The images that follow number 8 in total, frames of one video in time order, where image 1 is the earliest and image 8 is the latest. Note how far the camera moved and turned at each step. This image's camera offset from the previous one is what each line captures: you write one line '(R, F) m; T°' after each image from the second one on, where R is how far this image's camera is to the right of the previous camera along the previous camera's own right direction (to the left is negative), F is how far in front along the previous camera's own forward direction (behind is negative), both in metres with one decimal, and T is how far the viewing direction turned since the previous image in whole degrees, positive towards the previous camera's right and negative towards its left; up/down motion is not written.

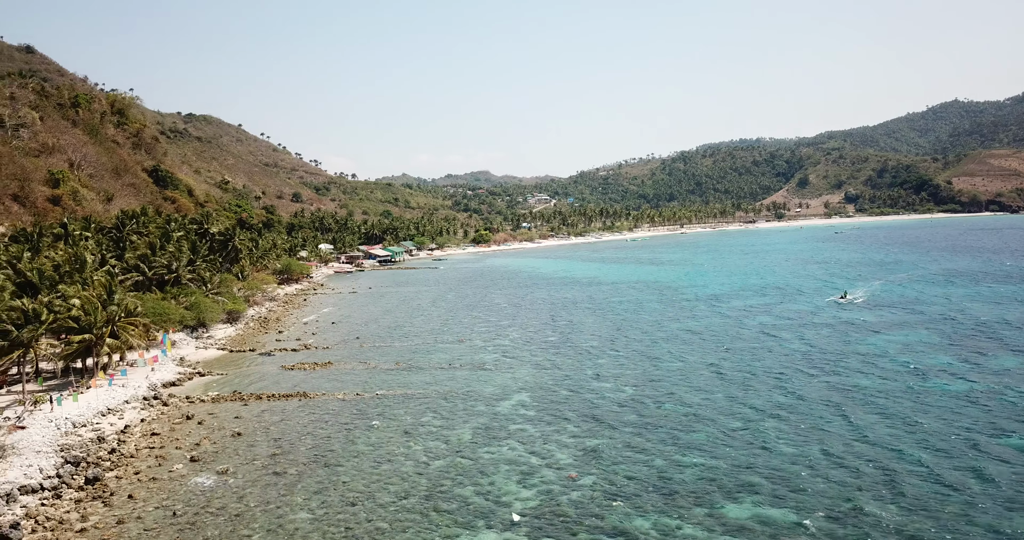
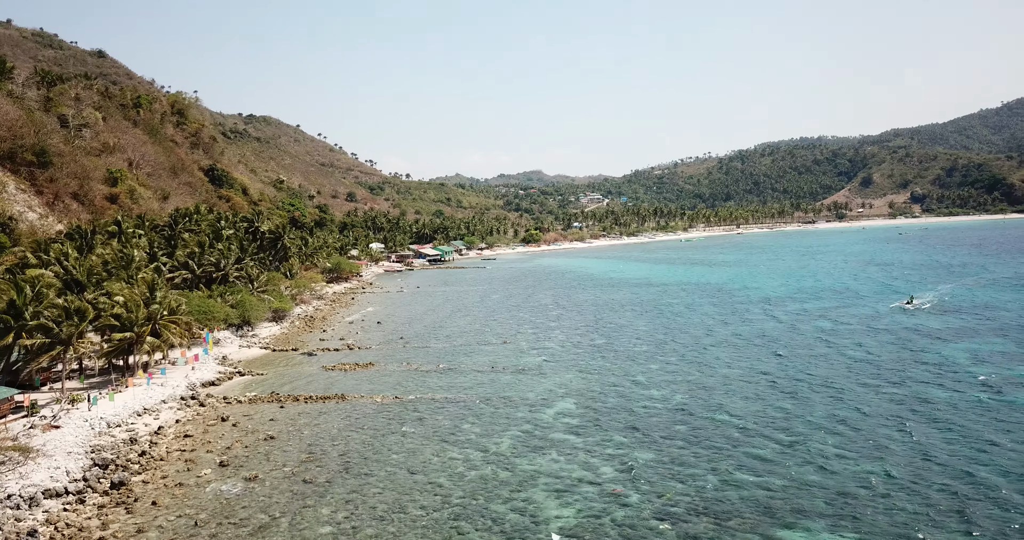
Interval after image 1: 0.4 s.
(+0.1, +2.3) m; -5°
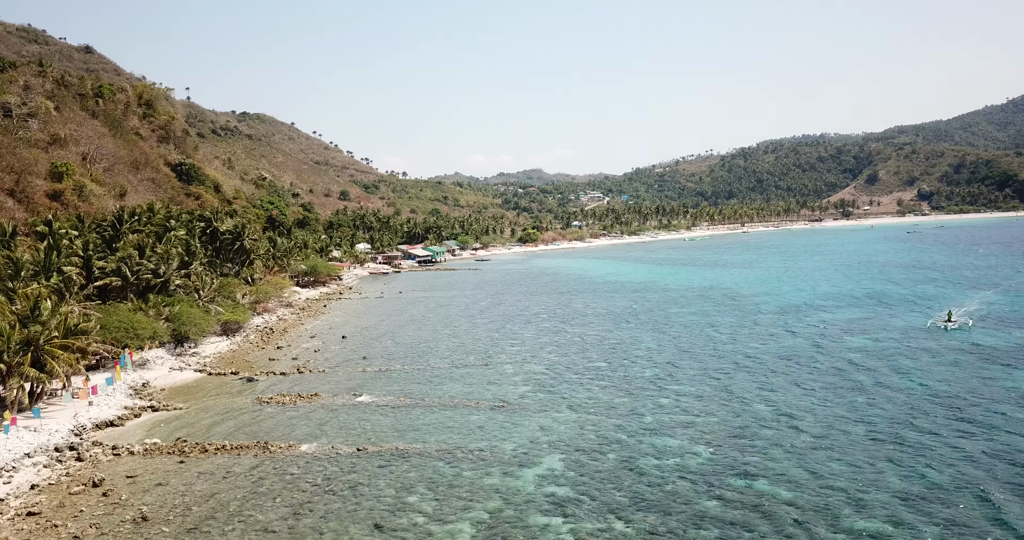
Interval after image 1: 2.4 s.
(+1.5, +8.0) m; 0°
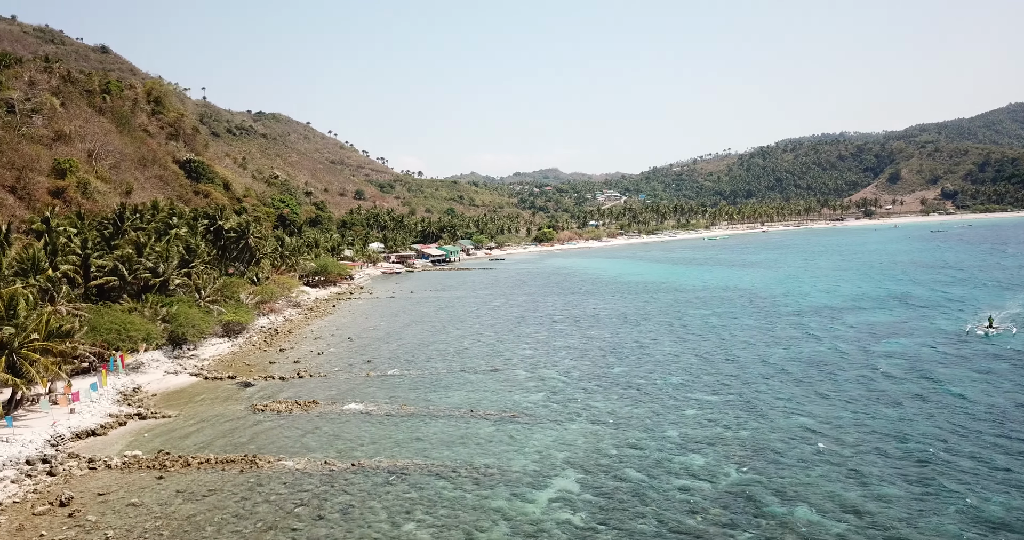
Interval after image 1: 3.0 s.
(+0.2, +2.7) m; -2°
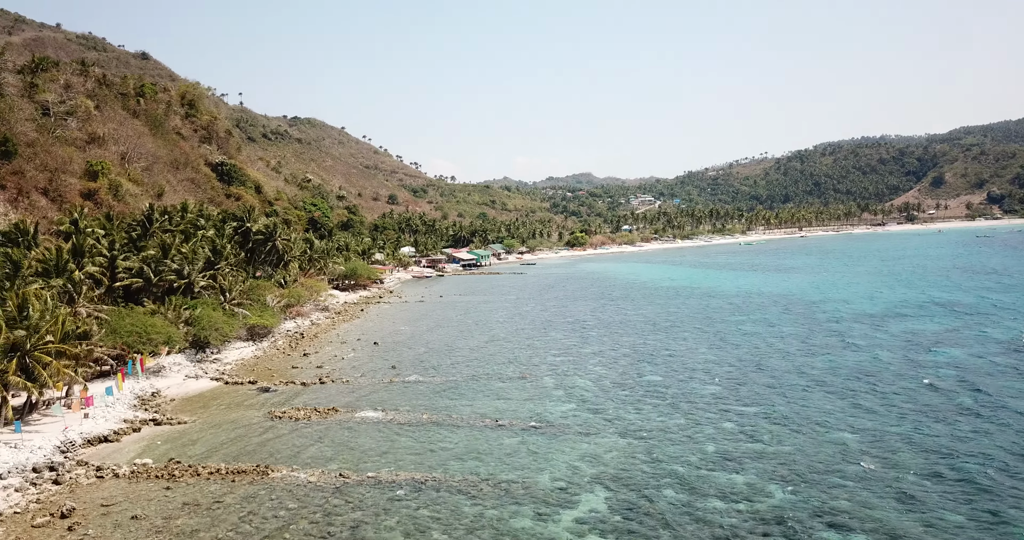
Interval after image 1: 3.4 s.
(+0.2, +2.0) m; -3°
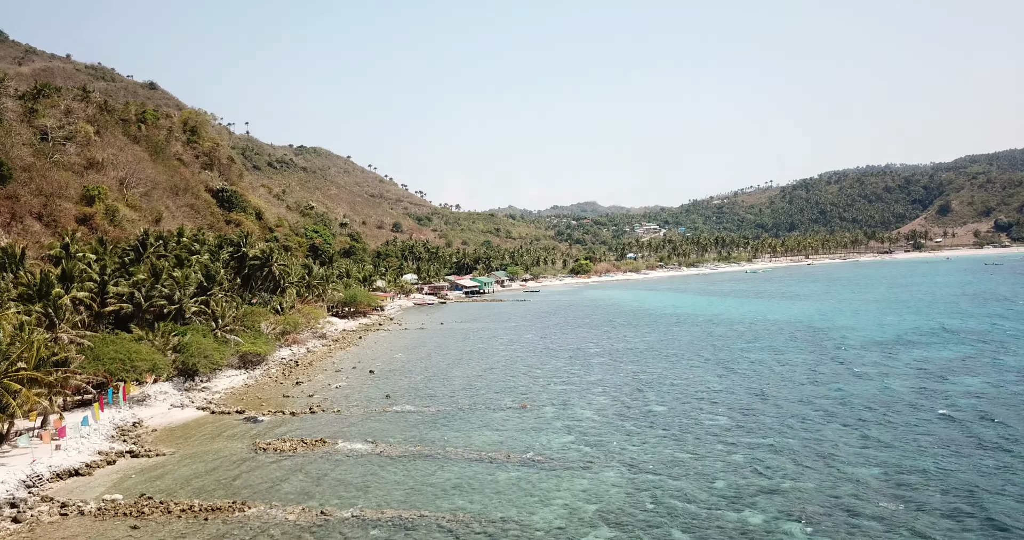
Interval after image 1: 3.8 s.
(+0.4, +1.4) m; -1°
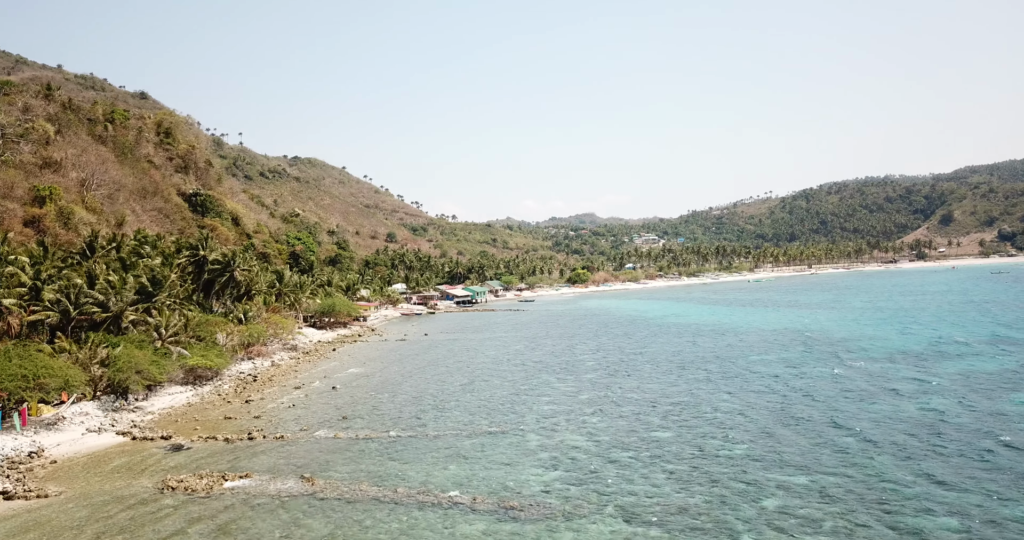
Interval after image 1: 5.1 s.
(+1.2, +5.6) m; 0°
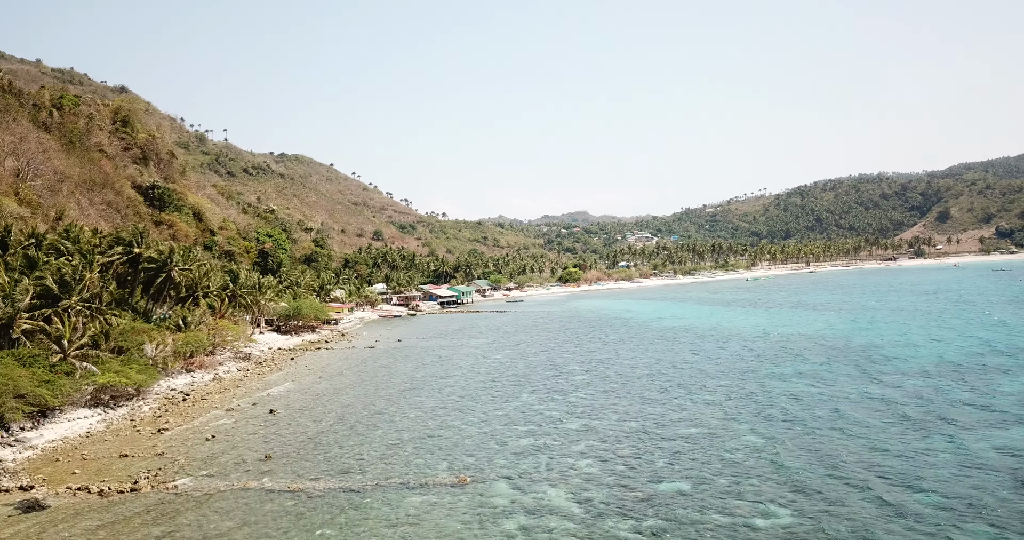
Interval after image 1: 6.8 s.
(+1.2, +6.9) m; +1°
